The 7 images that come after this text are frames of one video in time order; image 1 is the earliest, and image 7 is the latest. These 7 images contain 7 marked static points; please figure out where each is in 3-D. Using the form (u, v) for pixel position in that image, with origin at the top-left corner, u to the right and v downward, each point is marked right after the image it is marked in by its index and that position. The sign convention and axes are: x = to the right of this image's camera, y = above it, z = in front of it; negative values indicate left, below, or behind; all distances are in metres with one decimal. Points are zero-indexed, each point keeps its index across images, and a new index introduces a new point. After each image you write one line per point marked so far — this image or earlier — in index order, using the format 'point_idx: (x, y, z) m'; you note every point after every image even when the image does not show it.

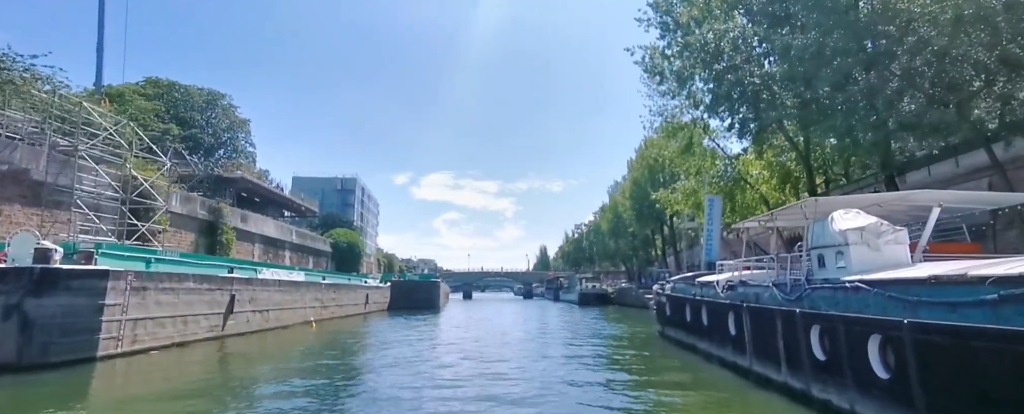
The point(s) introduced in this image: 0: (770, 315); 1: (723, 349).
0: (+4.0, -1.7, +8.4) m
1: (+4.3, -2.9, +11.1) m
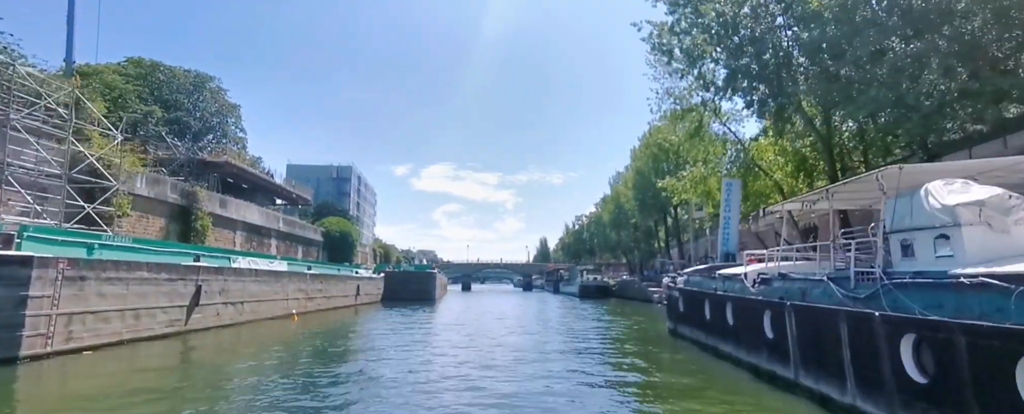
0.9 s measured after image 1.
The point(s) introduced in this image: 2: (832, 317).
0: (+3.9, -1.4, +6.6) m
1: (+4.2, -2.6, +9.4) m
2: (+3.9, -1.3, +6.5) m
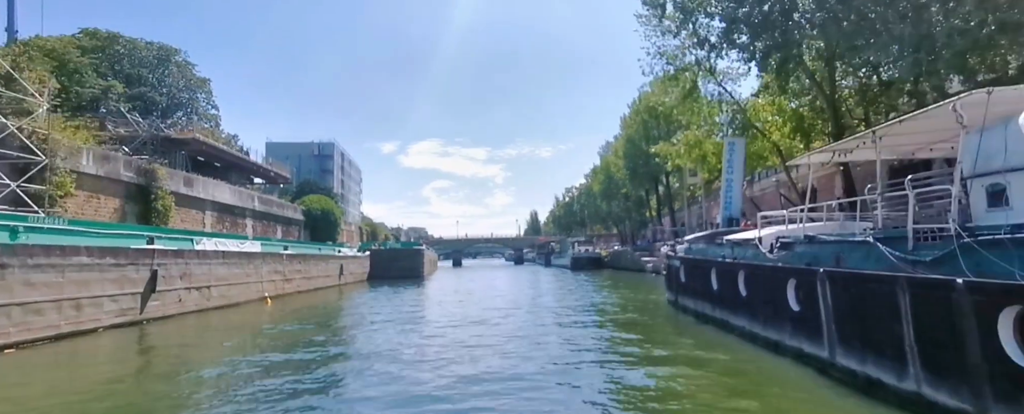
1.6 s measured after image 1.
0: (+3.7, -0.8, +5.4) m
1: (+4.0, -1.9, +8.2) m
2: (+3.7, -0.8, +5.3) m
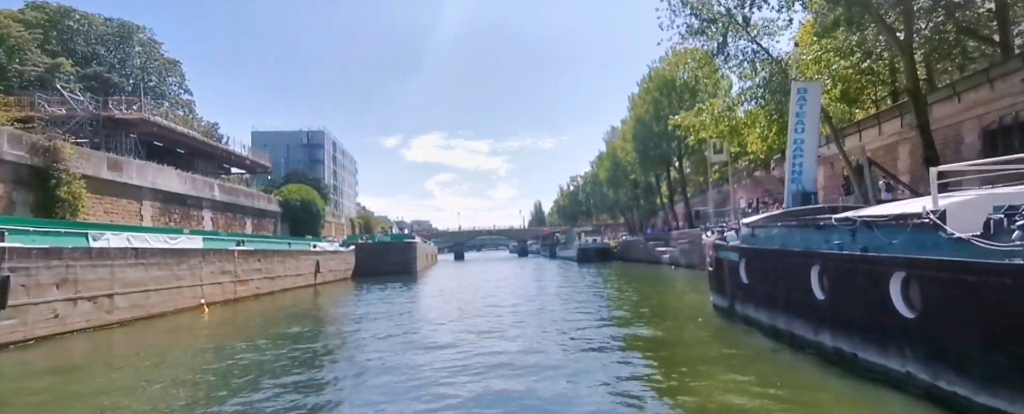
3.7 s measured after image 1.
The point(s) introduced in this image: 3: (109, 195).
0: (+3.4, -0.4, +1.2) m
1: (+3.7, -1.4, +4.1) m
2: (+3.4, -0.3, +1.1) m
3: (-14.1, +0.4, +18.8) m
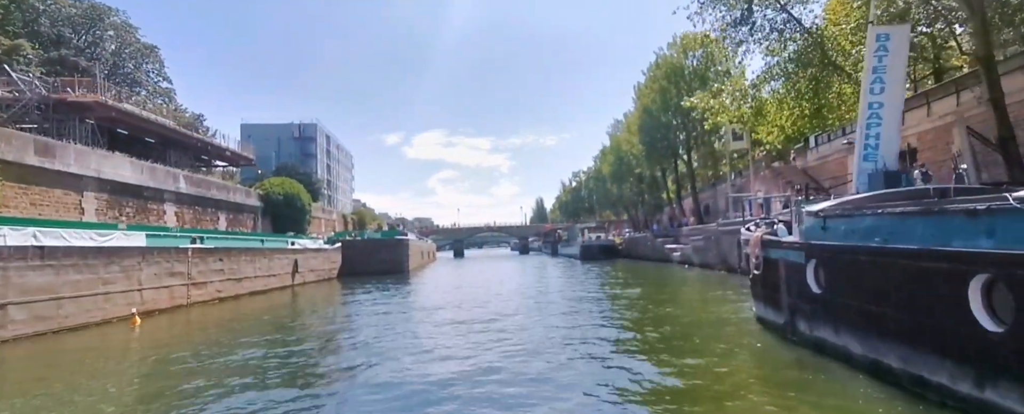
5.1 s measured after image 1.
0: (+3.2, -0.2, -1.5) m
1: (+3.5, -1.2, +1.4) m
2: (+3.1, -0.1, -1.6) m
3: (-14.2, +0.7, +16.2) m
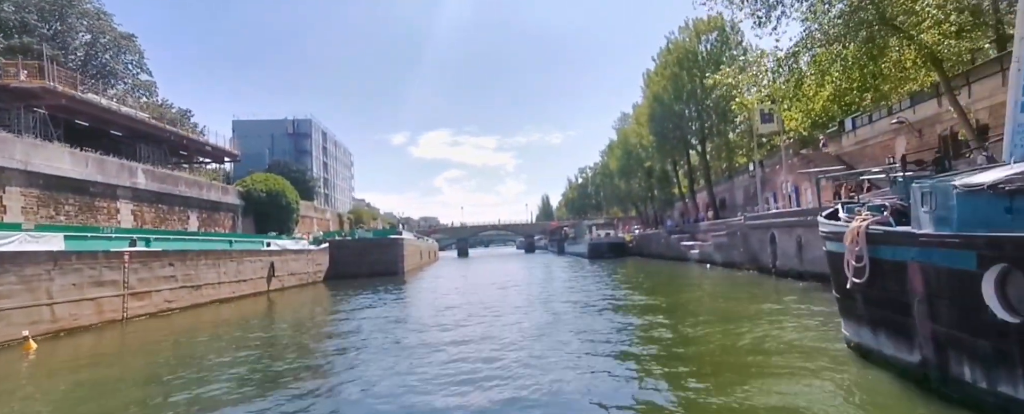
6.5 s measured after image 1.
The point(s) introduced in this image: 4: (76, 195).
0: (+2.9, 0.0, -4.4) m
1: (+3.2, -1.0, -1.5) m
2: (+2.8, +0.1, -4.5) m
3: (-14.3, +0.7, +13.4) m
4: (-14.9, +0.4, +18.5) m
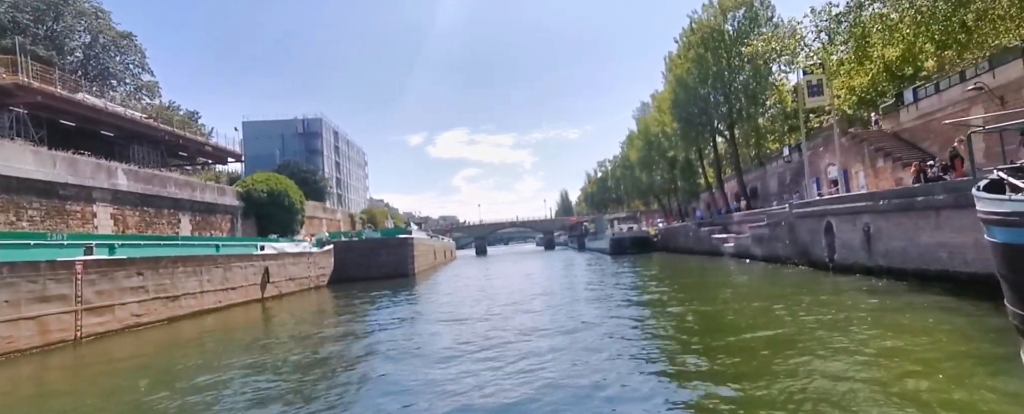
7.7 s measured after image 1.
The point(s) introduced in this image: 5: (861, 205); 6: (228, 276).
0: (+2.5, +0.2, -6.8) m
1: (+3.0, -0.8, -4.0) m
2: (+2.4, +0.2, -7.0) m
3: (-14.1, +0.6, +11.6) m
4: (-14.5, +0.3, +16.6) m
5: (+9.6, +0.1, +14.9) m
6: (-10.3, -2.5, +19.6) m
